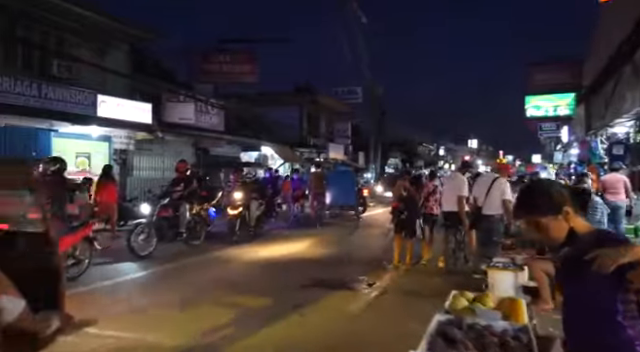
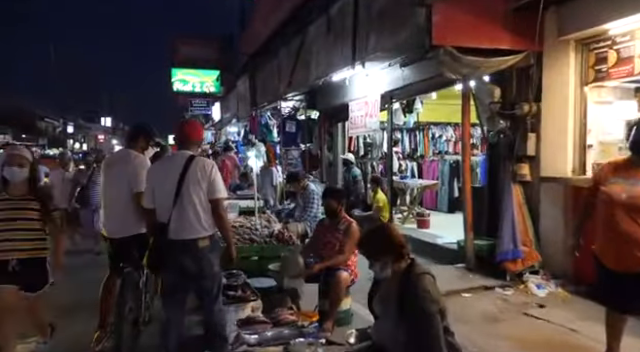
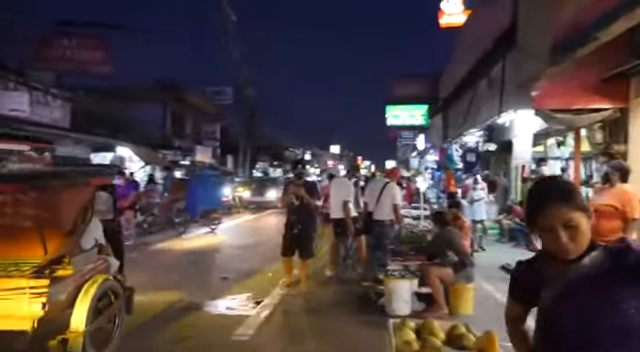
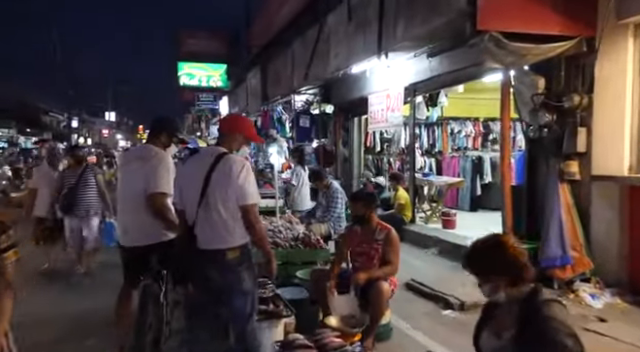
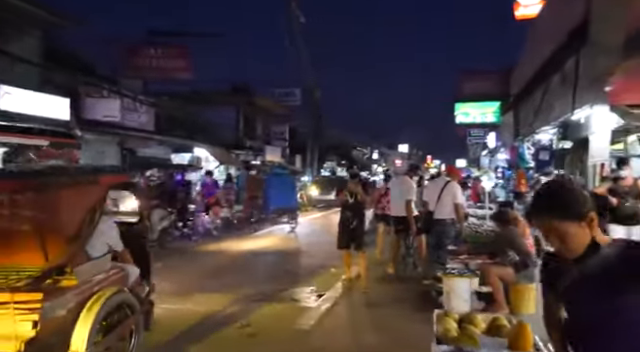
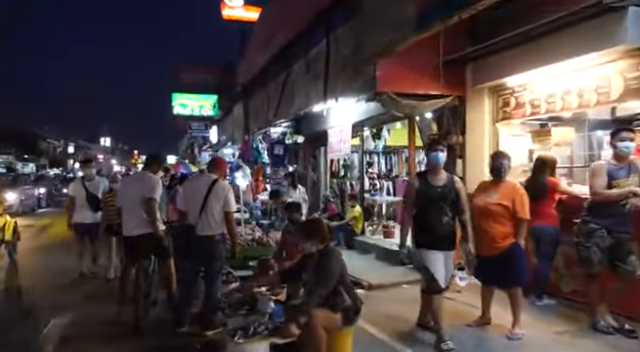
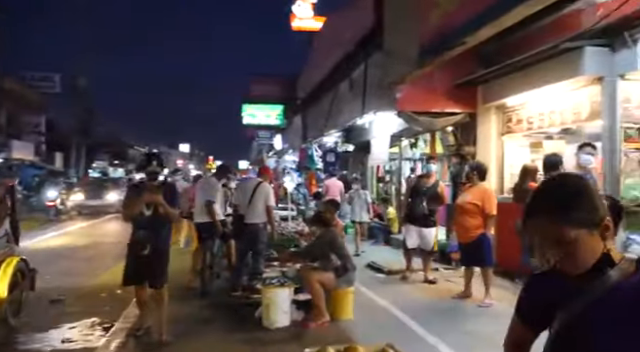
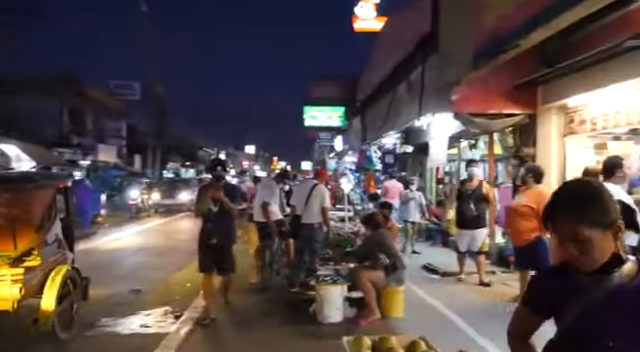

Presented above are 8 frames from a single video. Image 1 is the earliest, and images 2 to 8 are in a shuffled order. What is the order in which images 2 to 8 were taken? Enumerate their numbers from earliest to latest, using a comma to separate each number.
5, 3, 8, 7, 6, 2, 4
